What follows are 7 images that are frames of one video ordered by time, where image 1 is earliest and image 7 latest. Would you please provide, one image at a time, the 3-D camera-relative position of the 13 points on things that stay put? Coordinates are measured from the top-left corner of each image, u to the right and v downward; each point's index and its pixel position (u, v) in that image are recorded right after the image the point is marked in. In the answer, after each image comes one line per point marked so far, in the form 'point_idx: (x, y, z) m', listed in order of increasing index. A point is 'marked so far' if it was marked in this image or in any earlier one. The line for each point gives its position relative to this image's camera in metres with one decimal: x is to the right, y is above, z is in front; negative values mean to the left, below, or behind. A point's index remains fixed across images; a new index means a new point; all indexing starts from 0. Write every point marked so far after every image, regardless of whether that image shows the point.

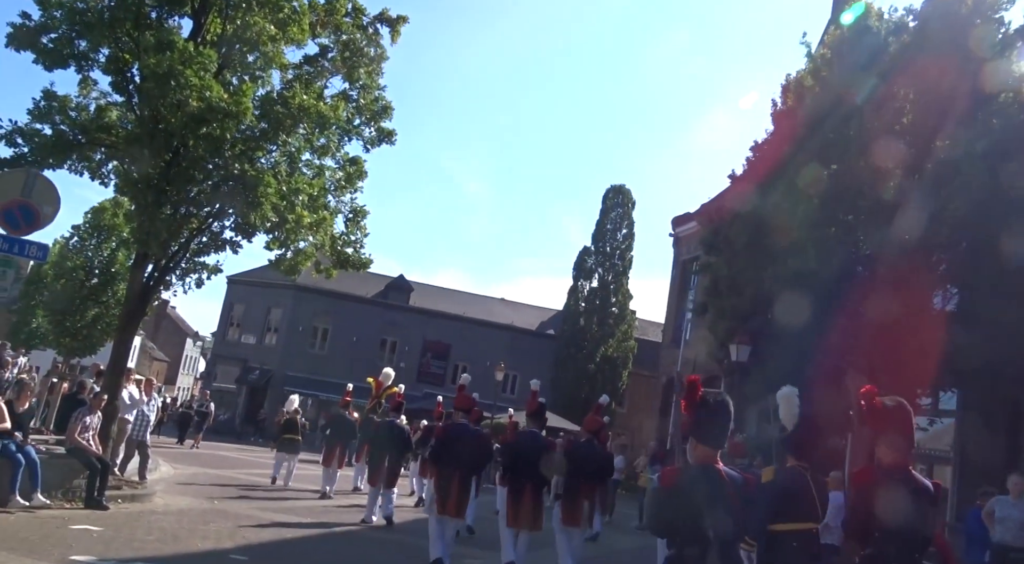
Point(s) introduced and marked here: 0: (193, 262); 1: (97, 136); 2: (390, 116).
0: (-4.7, +0.3, +13.7) m
1: (-5.8, +2.1, +12.9) m
2: (-1.9, +2.6, +14.6) m
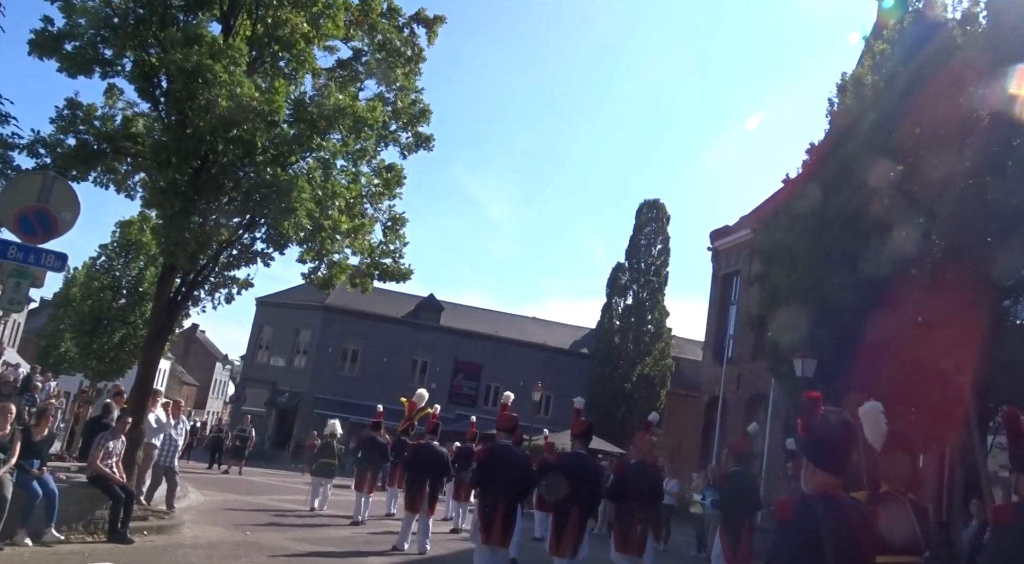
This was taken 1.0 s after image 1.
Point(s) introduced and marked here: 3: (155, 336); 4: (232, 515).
0: (-4.1, +0.1, +13.0) m
1: (-5.2, +1.8, +12.3) m
2: (-1.3, +2.4, +13.8) m
3: (-4.6, -0.7, +11.9) m
4: (-4.6, -3.8, +15.1) m
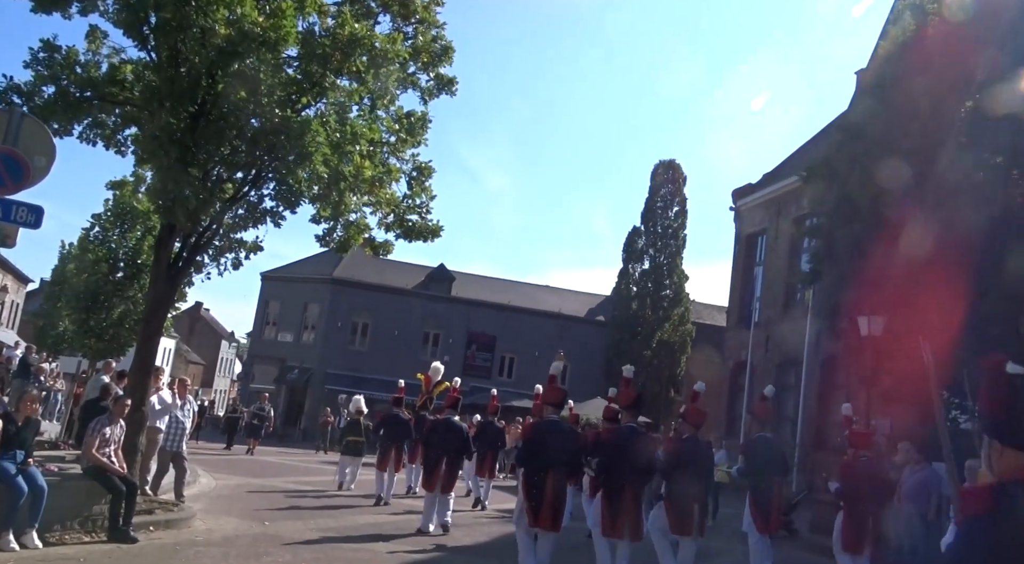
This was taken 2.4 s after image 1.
0: (-3.6, +0.6, +11.6) m
1: (-4.8, +2.2, +10.9) m
2: (-0.8, +3.0, +12.4) m
3: (-4.1, -0.3, +10.5) m
4: (-4.0, -3.3, +13.8) m
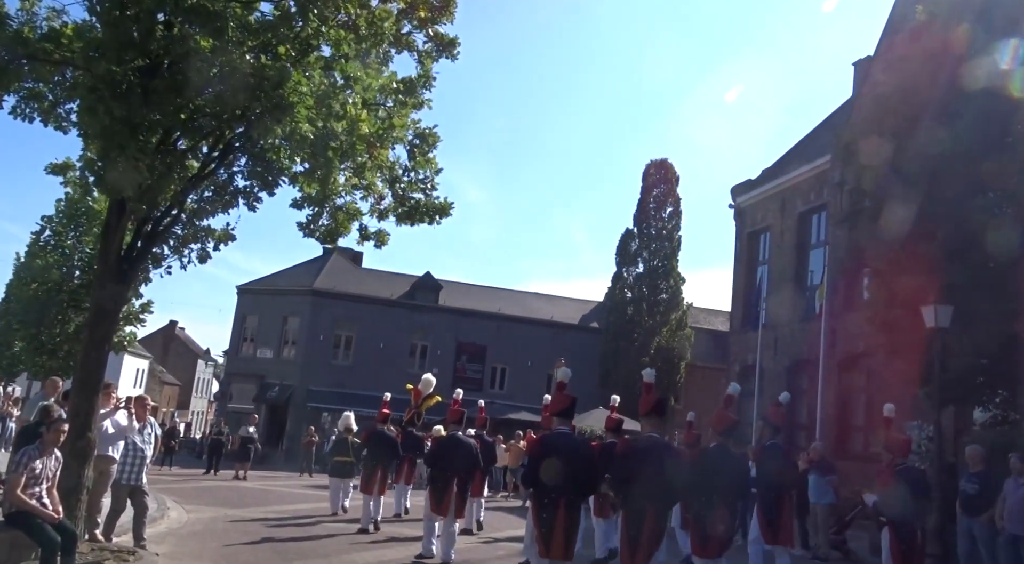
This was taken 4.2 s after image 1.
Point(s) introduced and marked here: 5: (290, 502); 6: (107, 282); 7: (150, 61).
0: (-3.4, +0.6, +9.8) m
1: (-4.6, +2.3, +9.0) m
2: (-0.7, +3.1, +10.6) m
3: (-3.9, -0.3, +8.6) m
4: (-3.7, -3.3, +11.9) m
5: (-4.6, -4.5, +19.0) m
6: (-3.8, 0.0, +8.7) m
7: (-3.1, +1.9, +7.8) m
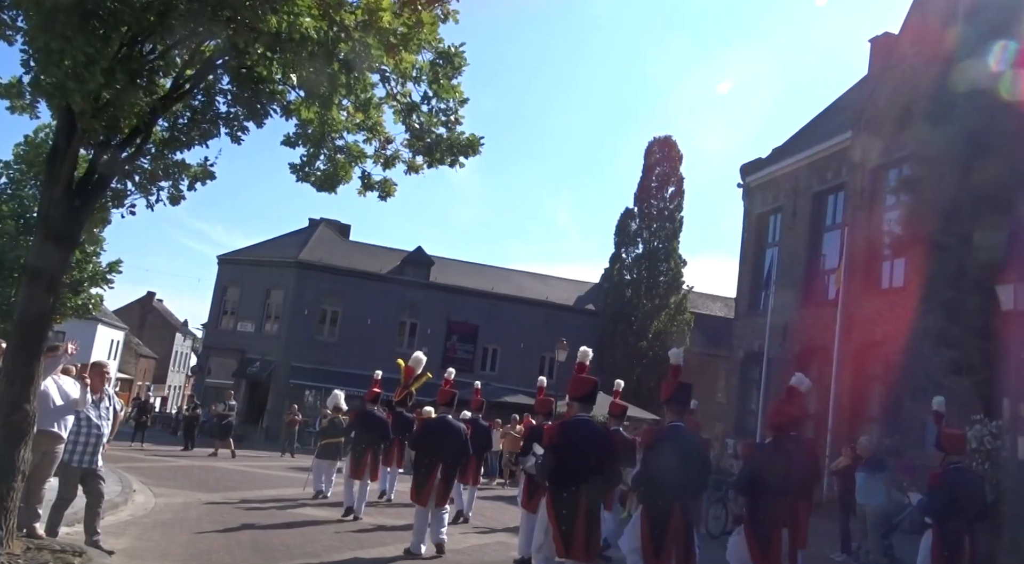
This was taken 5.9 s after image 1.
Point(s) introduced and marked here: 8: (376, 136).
0: (-3.1, +1.1, +8.1) m
1: (-4.2, +2.8, +7.3) m
2: (-0.3, +3.5, +9.0) m
3: (-3.6, +0.2, +7.0) m
4: (-3.6, -2.8, +10.3) m
5: (-4.6, -3.9, +17.5) m
6: (-3.5, +0.5, +7.1) m
7: (-2.7, +2.3, +6.2) m
8: (-1.4, +1.5, +9.3) m
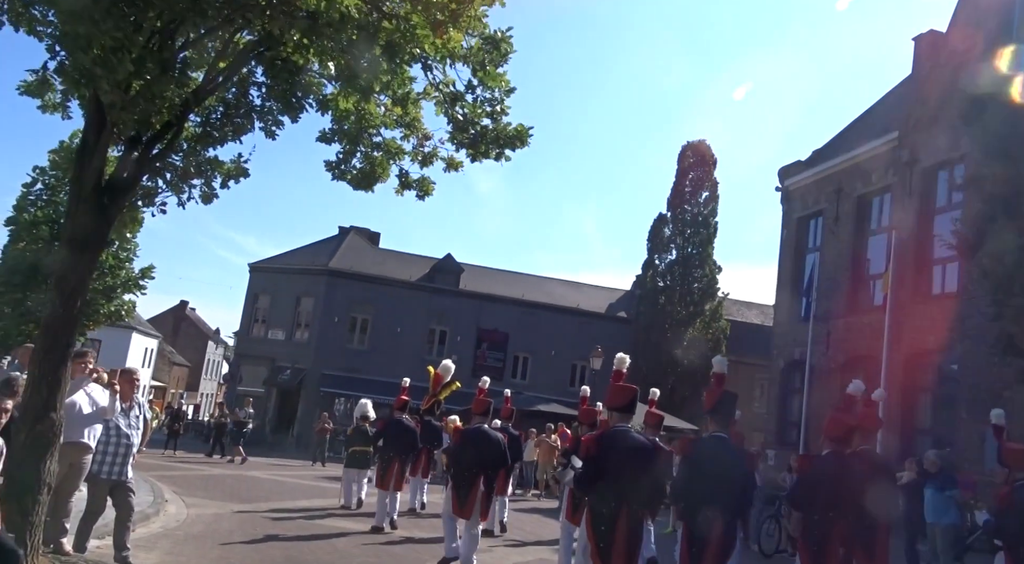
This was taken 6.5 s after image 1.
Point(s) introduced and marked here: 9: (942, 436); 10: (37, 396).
0: (-2.7, +1.0, +7.8) m
1: (-3.8, +2.7, +7.0) m
2: (+0.1, +3.5, +8.6) m
3: (-3.2, +0.2, +6.7) m
4: (-3.1, -2.8, +10.0) m
5: (-3.9, -4.0, +17.1) m
6: (-3.2, +0.5, +6.8) m
7: (-2.4, +2.3, +5.8) m
8: (-0.9, +1.4, +8.9) m
9: (+9.1, -3.3, +19.5) m
10: (-3.2, -0.8, +6.3) m
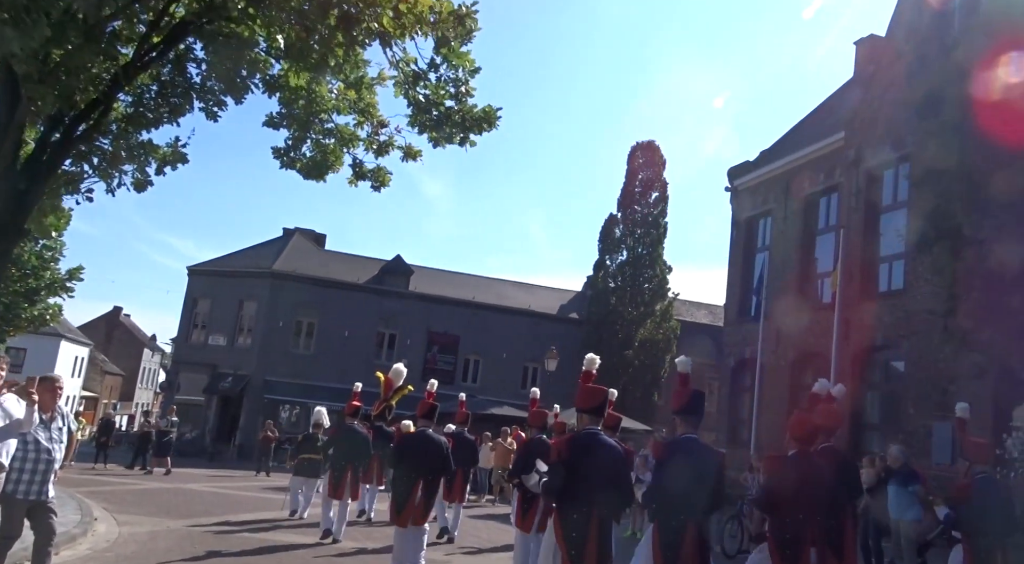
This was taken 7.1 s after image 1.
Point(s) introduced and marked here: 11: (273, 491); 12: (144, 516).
0: (-2.9, +1.1, +7.1) m
1: (-4.1, +2.7, +6.2) m
2: (-0.3, +3.5, +8.0) m
3: (-3.4, +0.2, +5.9) m
4: (-3.5, -2.8, +9.2) m
5: (-4.7, -4.0, +16.3) m
6: (-3.4, +0.5, +6.0) m
7: (-2.5, +2.3, +5.1) m
8: (-1.3, +1.5, +8.3) m
9: (+8.1, -3.2, +19.5) m
10: (-3.4, -0.8, +5.5) m
11: (-5.1, -4.5, +19.9) m
12: (-5.3, -3.4, +13.5) m
